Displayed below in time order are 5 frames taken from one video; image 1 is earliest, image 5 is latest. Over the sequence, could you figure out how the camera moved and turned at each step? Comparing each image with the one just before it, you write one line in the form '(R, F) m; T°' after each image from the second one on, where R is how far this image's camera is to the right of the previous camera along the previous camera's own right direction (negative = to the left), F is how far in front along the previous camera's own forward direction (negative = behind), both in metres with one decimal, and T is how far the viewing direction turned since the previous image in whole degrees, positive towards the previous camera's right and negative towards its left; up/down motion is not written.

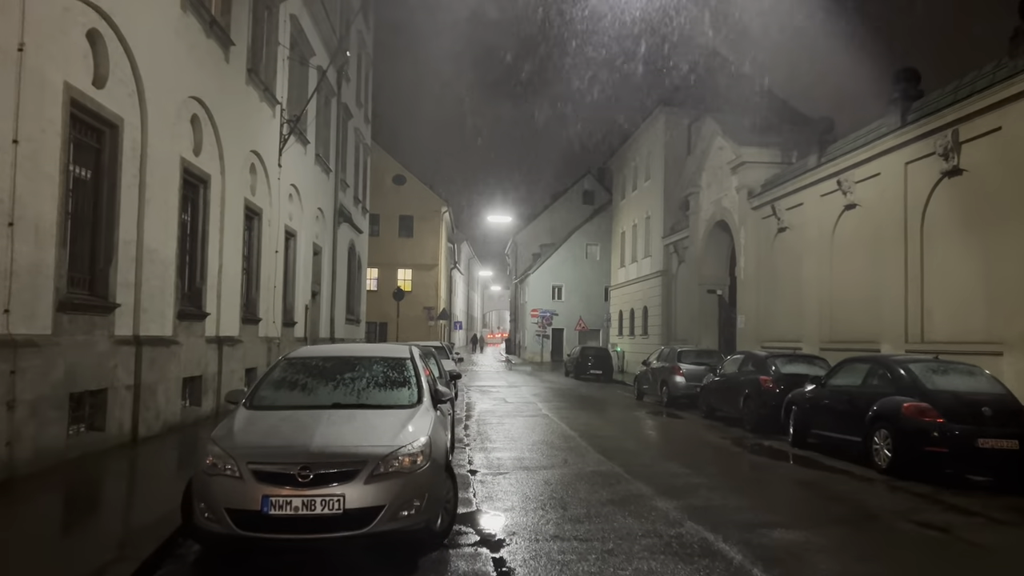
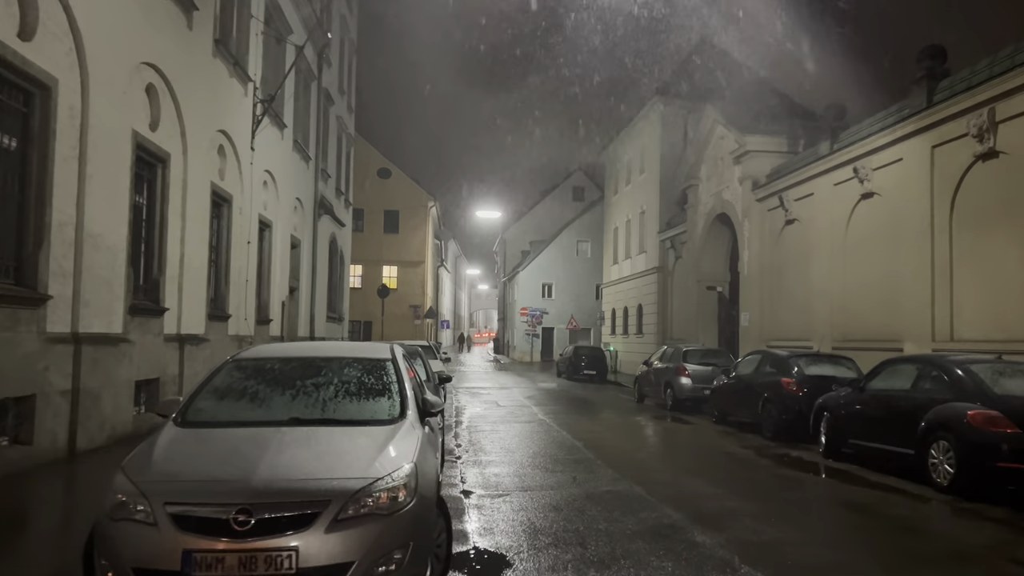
(-0.1, +1.3) m; +1°
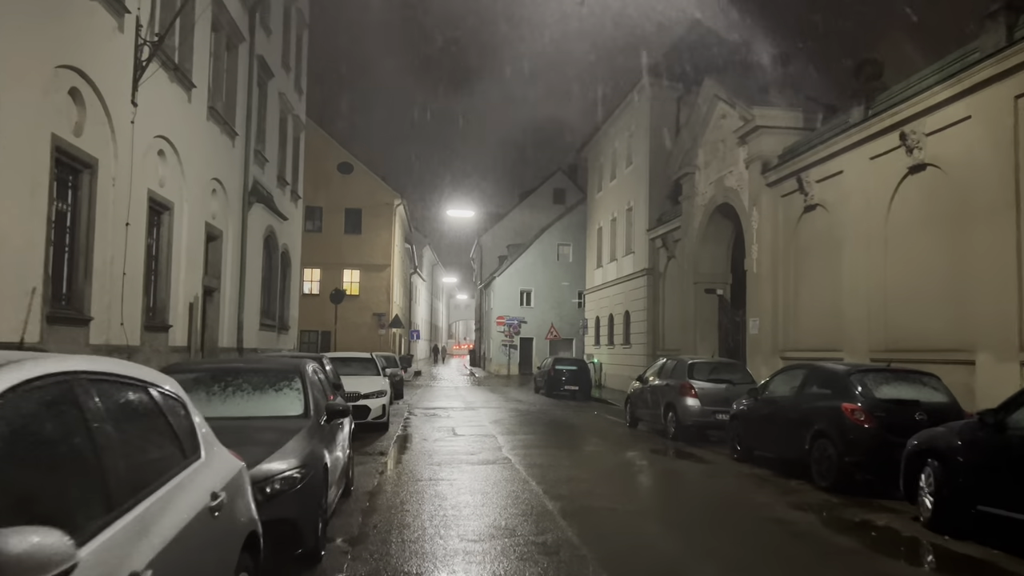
(+0.4, +3.5) m; +1°
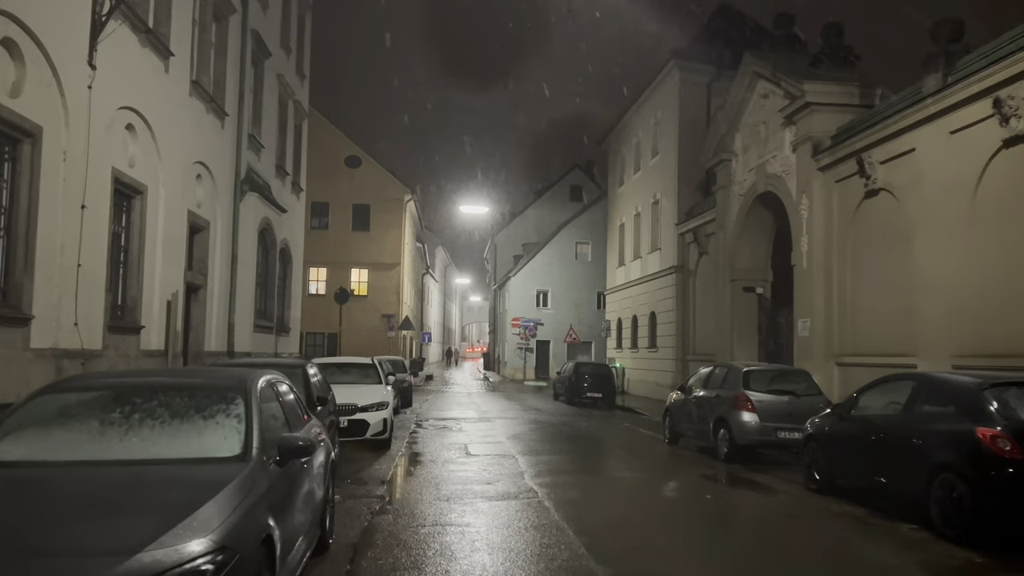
(-0.1, +1.9) m; -1°
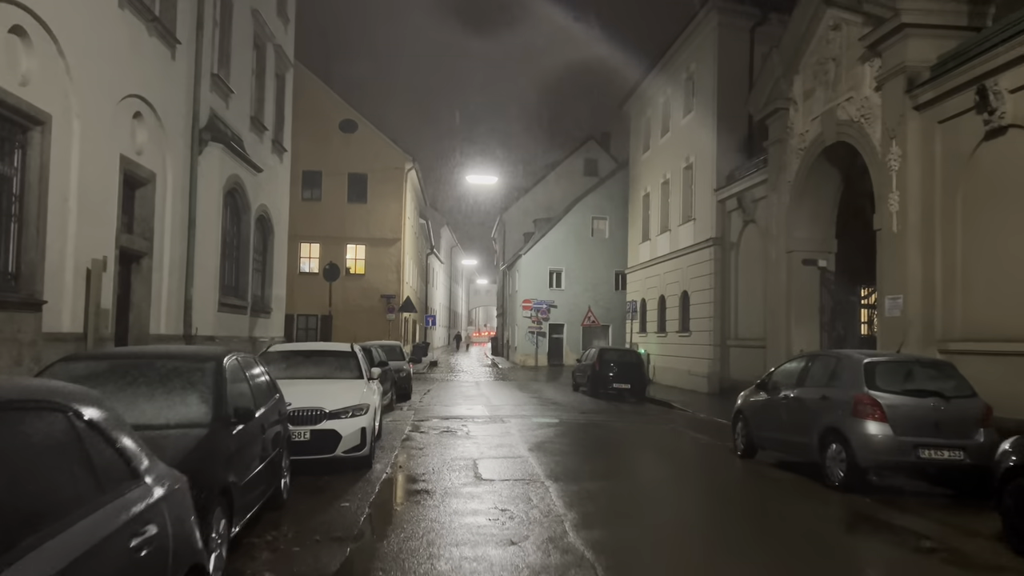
(-0.2, +3.1) m; 0°
